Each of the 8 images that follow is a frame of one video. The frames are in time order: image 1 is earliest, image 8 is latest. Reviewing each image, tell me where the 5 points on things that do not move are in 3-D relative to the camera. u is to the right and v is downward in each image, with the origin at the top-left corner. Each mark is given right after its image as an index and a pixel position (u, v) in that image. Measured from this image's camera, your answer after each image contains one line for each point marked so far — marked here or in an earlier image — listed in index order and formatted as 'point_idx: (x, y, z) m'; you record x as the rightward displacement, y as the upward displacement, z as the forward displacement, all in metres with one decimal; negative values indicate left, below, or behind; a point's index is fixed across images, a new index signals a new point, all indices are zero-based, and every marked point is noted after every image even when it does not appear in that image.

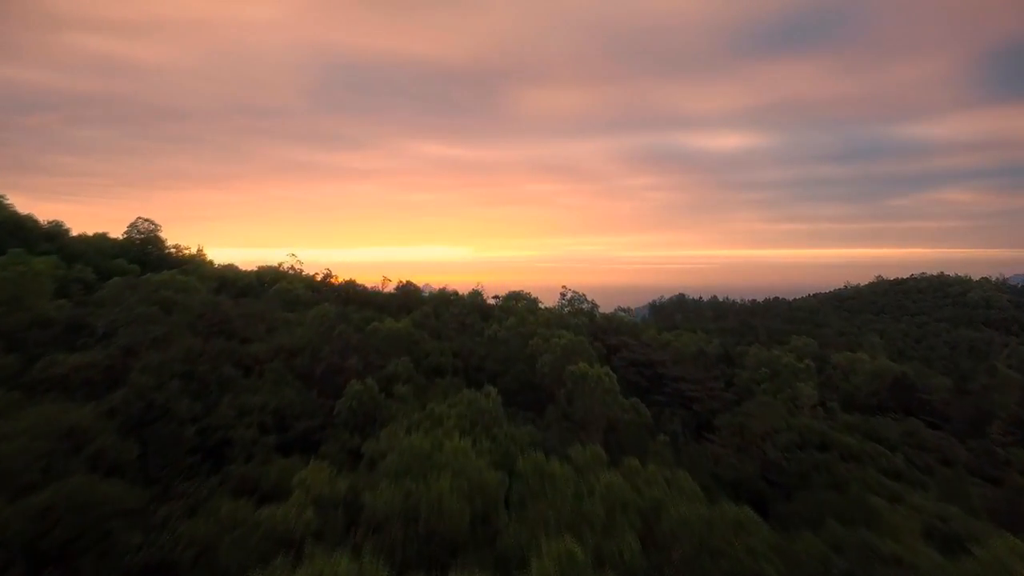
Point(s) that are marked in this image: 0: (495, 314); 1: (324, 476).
0: (-0.4, -0.6, +12.6) m
1: (-1.7, -1.7, +5.5) m
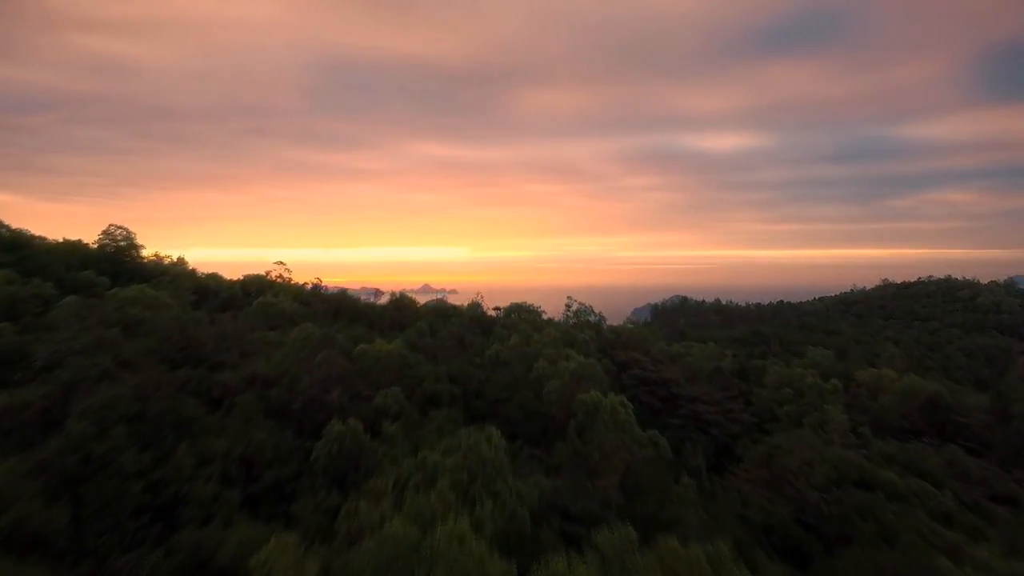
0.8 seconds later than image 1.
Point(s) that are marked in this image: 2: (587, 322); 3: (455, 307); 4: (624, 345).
0: (-0.3, -0.8, +11.6) m
1: (-1.6, -2.0, +4.5) m
2: (+1.9, -0.9, +15.5) m
3: (-1.3, -0.5, +13.7) m
4: (+2.7, -1.4, +14.4) m
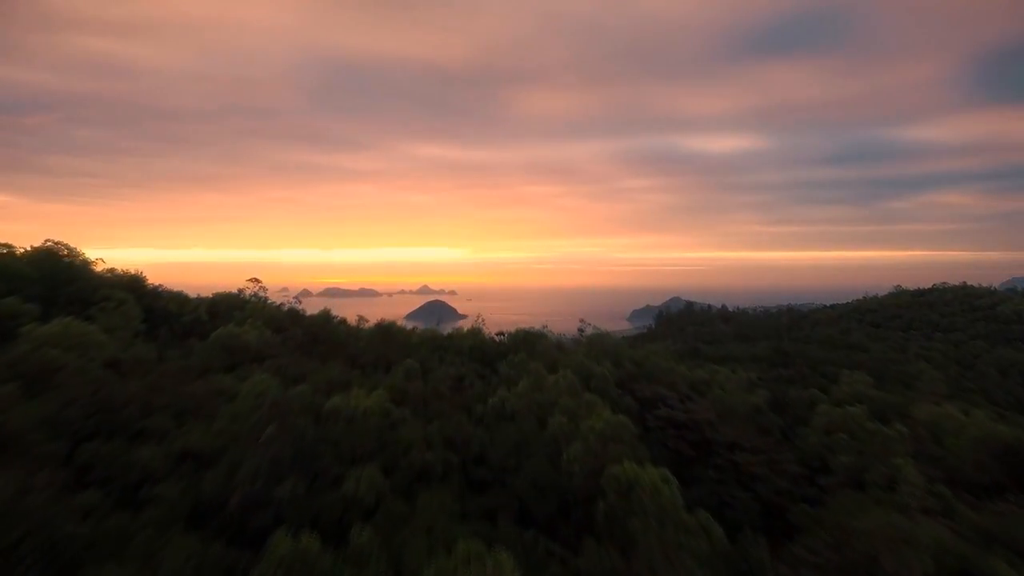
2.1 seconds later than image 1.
0: (-0.2, -1.3, +9.8) m
1: (-1.5, -2.4, +2.6) m
2: (+2.0, -1.3, +13.6) m
3: (-1.2, -1.0, +11.8) m
4: (+2.8, -1.9, +12.6) m
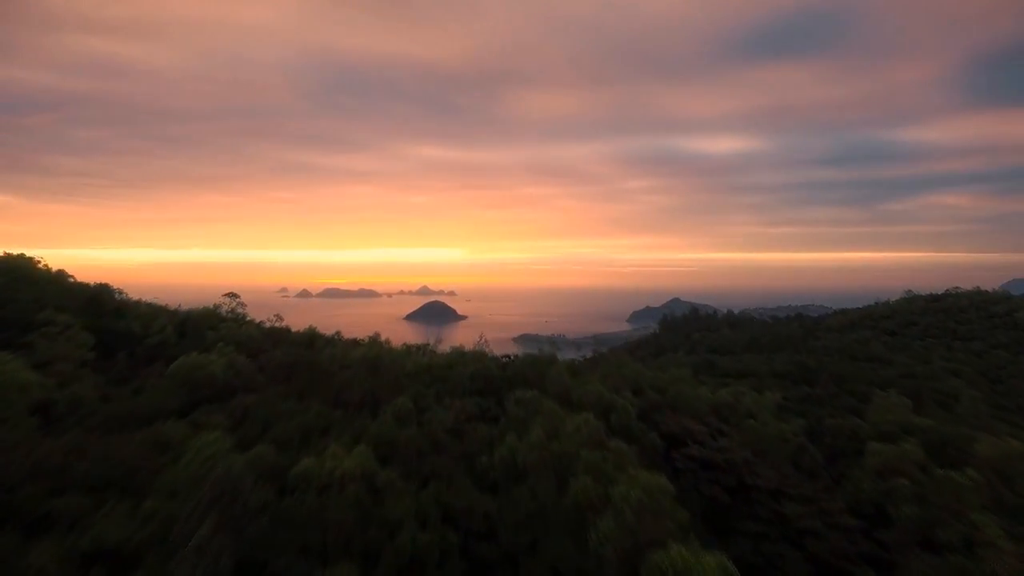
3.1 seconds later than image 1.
0: (-0.1, -1.6, +8.4) m
1: (-1.4, -2.8, +1.2) m
2: (+2.2, -1.7, +12.2) m
3: (-1.0, -1.3, +10.4) m
4: (+2.9, -2.2, +11.2) m
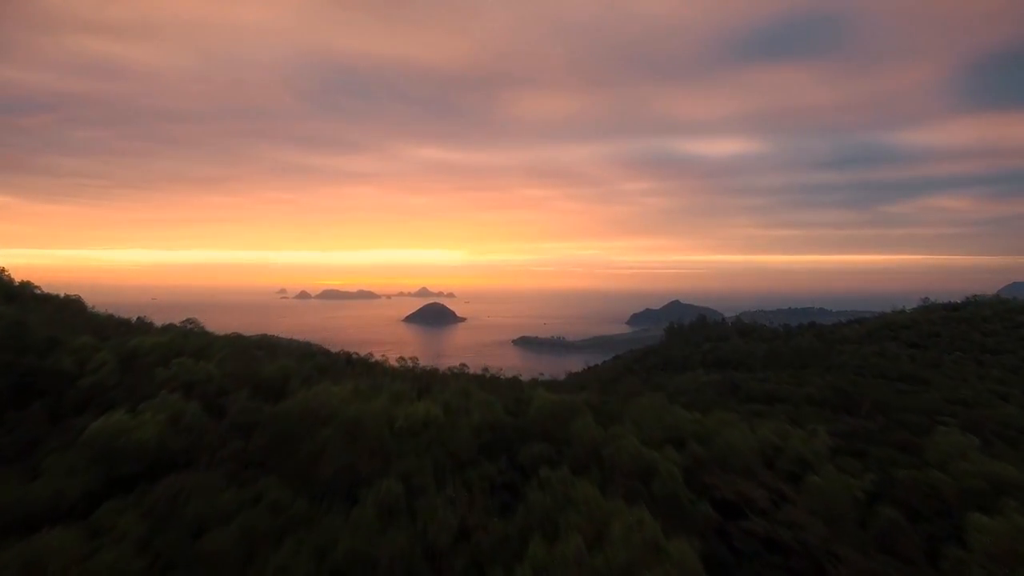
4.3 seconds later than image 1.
0: (+0.2, -2.1, +6.4) m
1: (-1.1, -3.2, -0.8) m
2: (+2.4, -2.1, +10.2) m
3: (-0.8, -1.8, +8.4) m
4: (+3.1, -2.7, +9.2) m
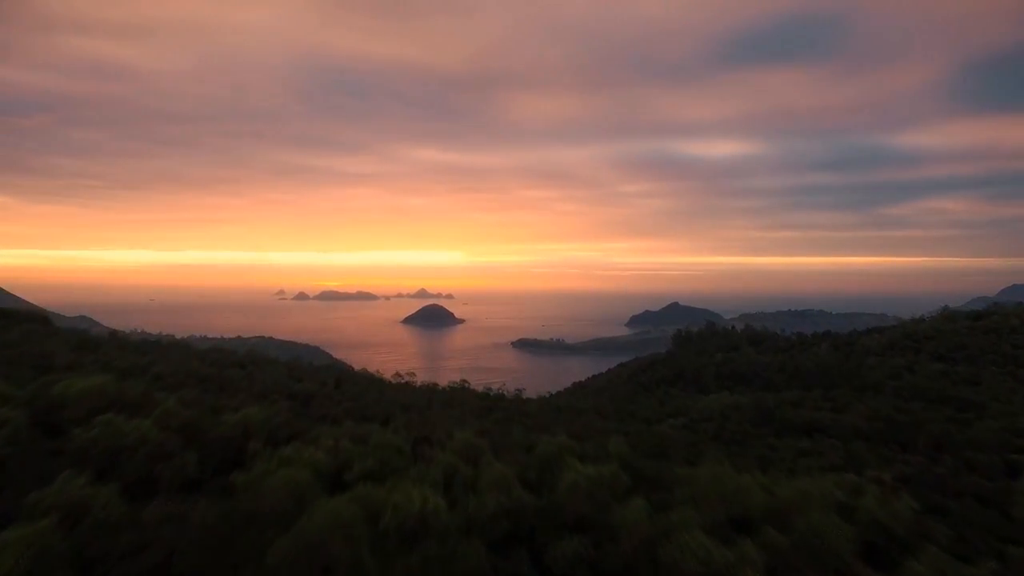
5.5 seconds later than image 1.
0: (+0.4, -2.5, +4.3) m
1: (-0.9, -3.6, -2.9) m
2: (+2.6, -2.6, +8.1) m
3: (-0.6, -2.2, +6.3) m
4: (+3.4, -3.1, +7.1) m
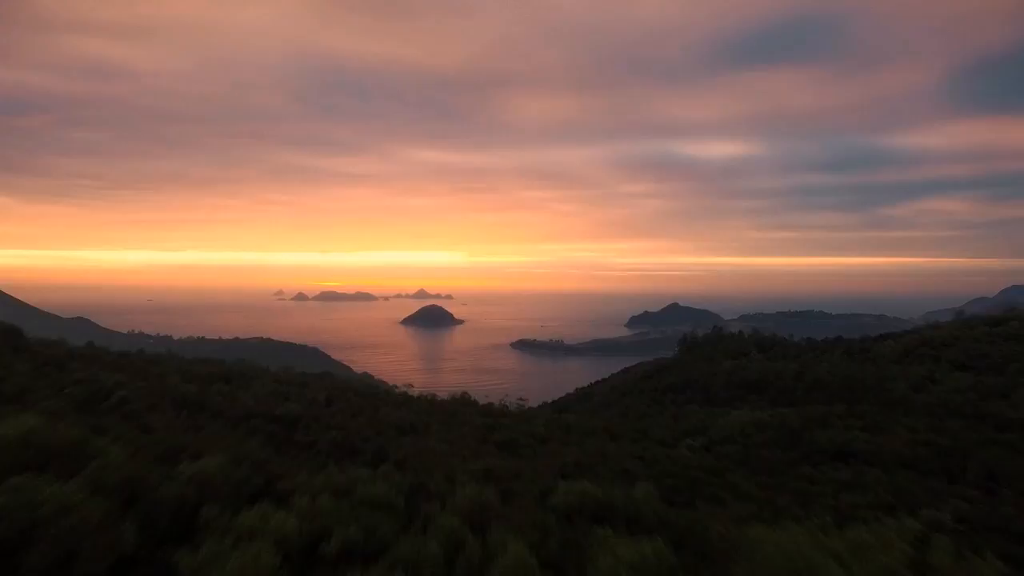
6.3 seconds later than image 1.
0: (+0.6, -2.8, +2.8) m
1: (-0.7, -3.9, -4.4) m
2: (+2.8, -2.9, +6.6) m
3: (-0.4, -2.5, +4.8) m
4: (+3.6, -3.4, +5.6) m
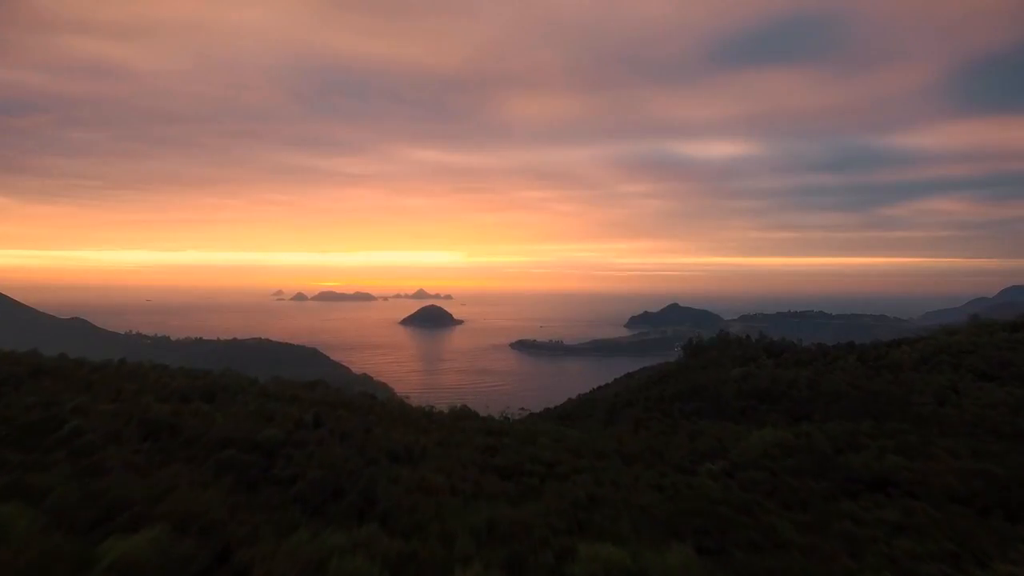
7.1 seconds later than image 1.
0: (+0.7, -3.1, +1.2) m
1: (-0.5, -4.2, -6.0) m
2: (+2.9, -3.2, +5.0) m
3: (-0.2, -2.8, +3.2) m
4: (+3.7, -3.7, +4.0) m
